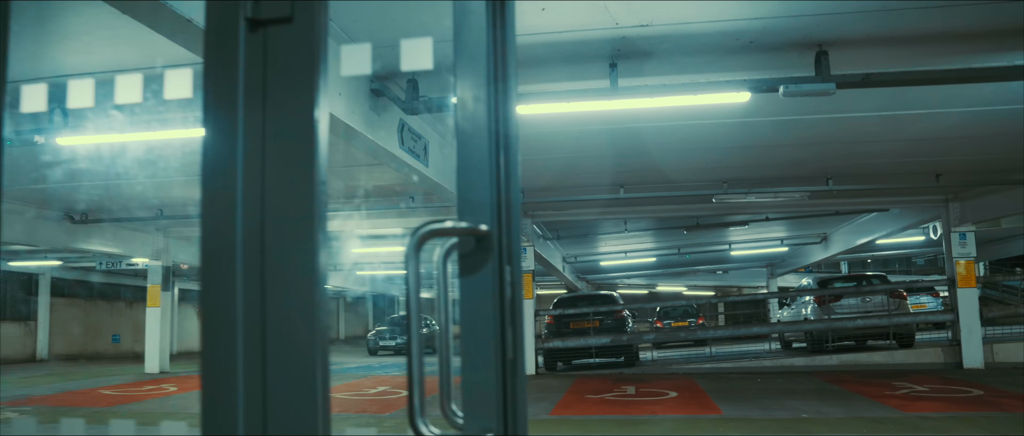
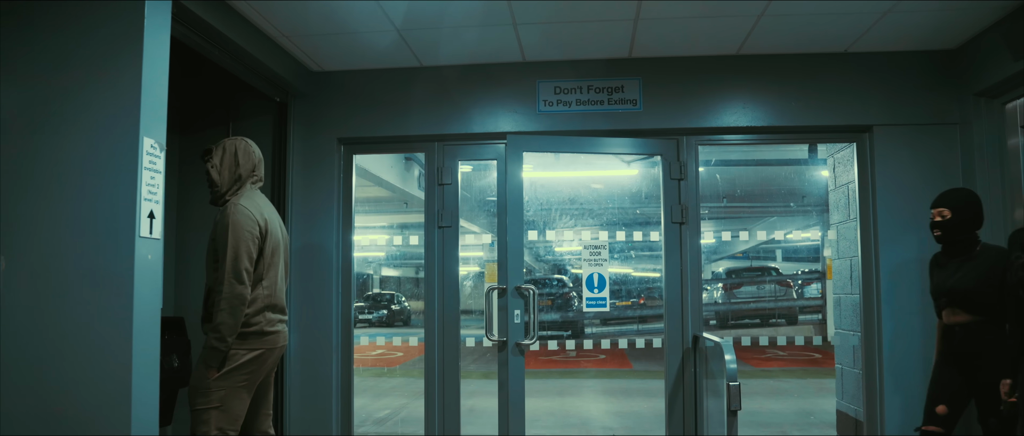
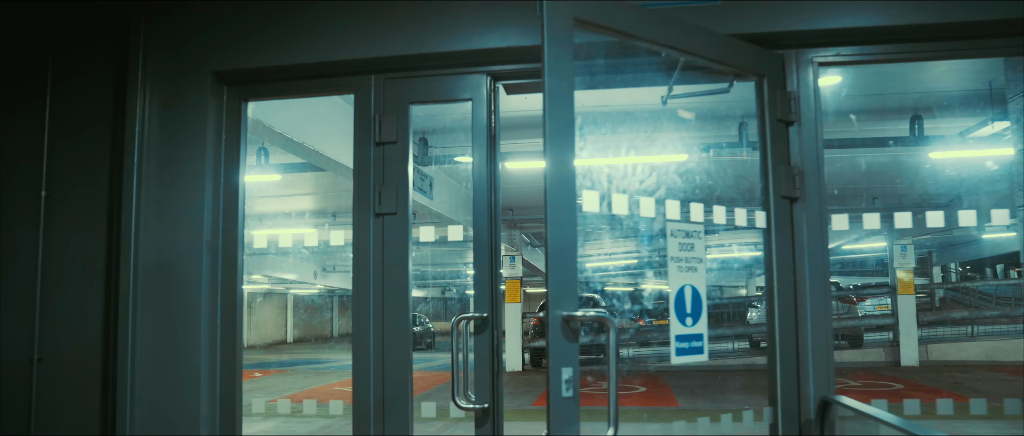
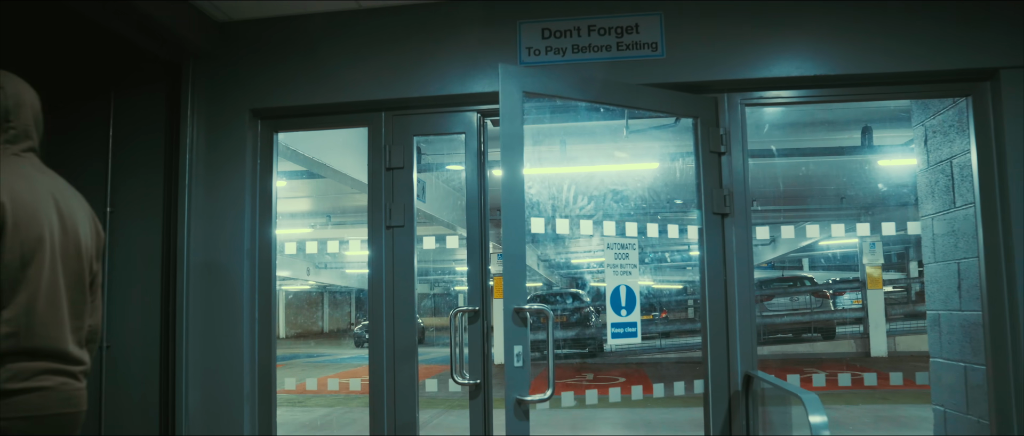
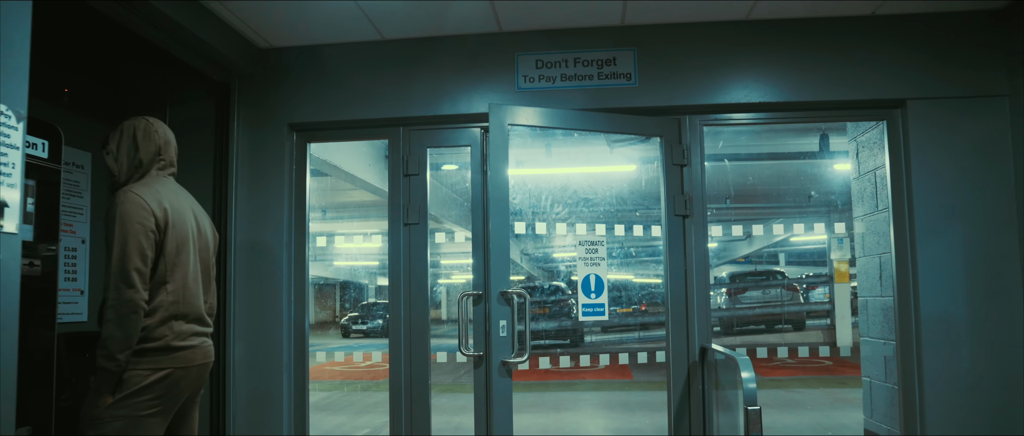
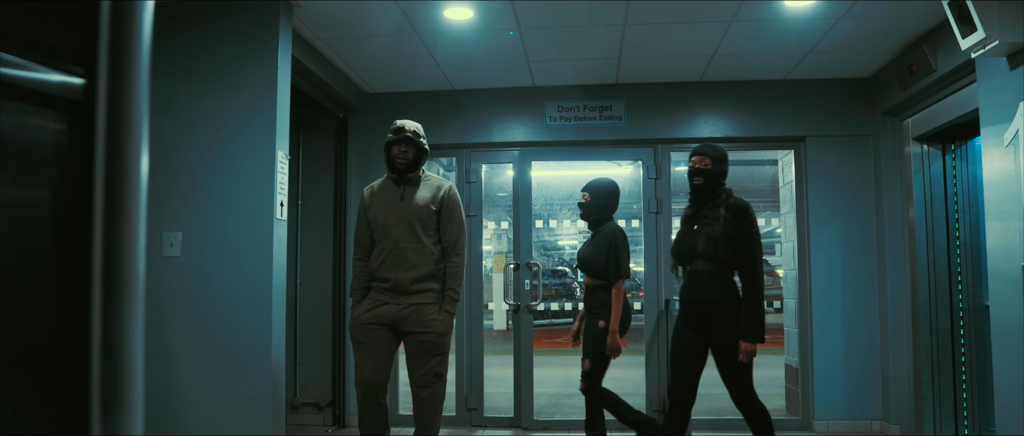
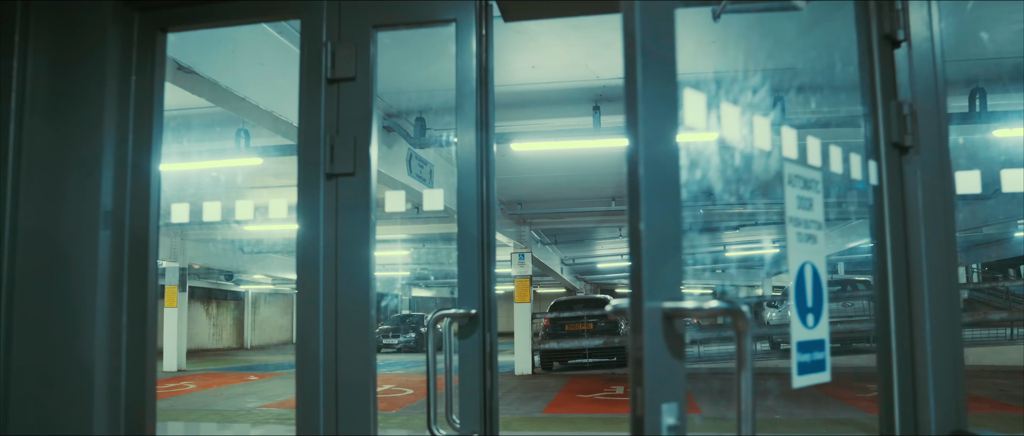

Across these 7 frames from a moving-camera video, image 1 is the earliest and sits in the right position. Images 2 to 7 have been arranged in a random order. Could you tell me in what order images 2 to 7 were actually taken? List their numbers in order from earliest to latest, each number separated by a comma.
7, 3, 4, 5, 2, 6
